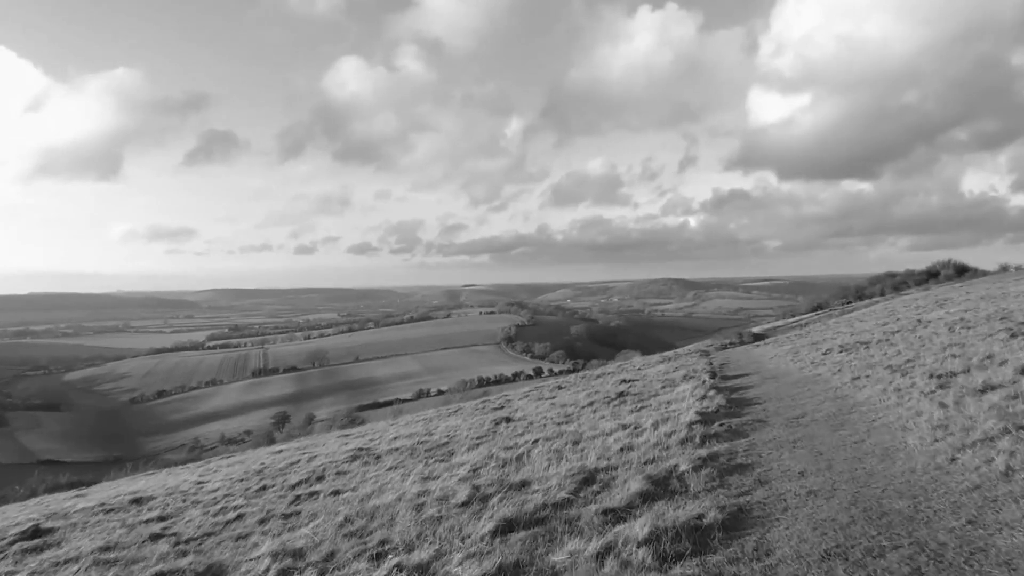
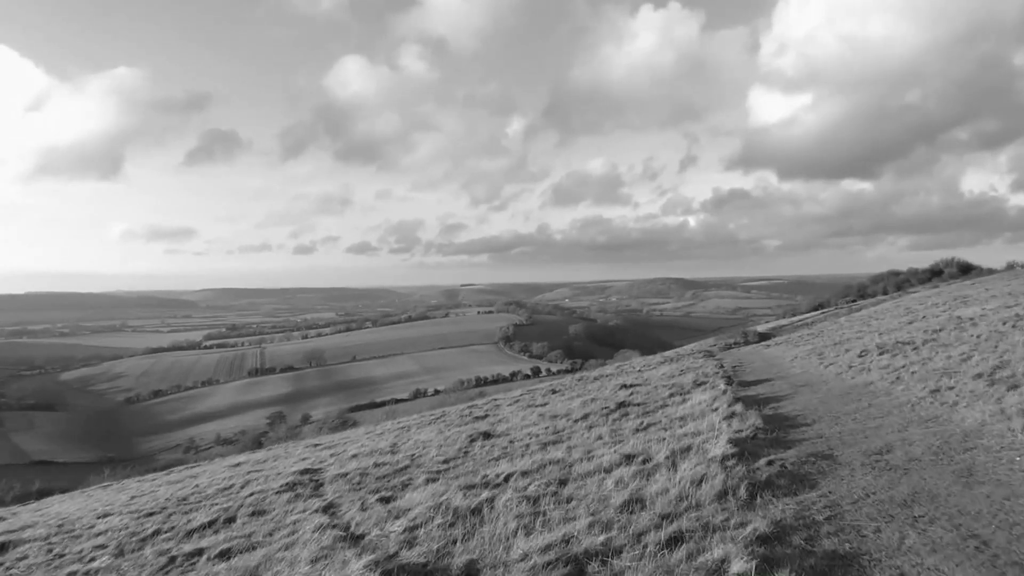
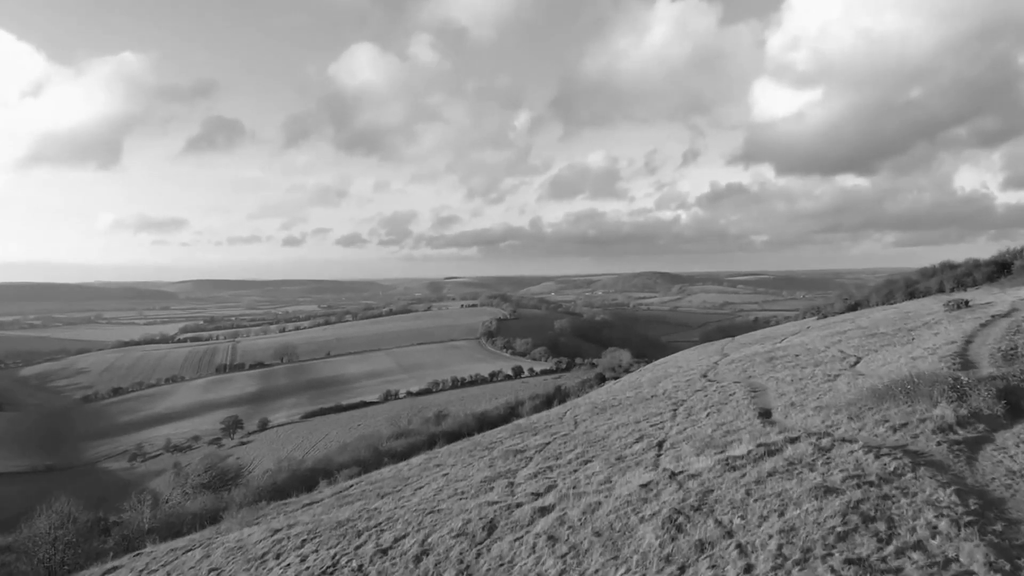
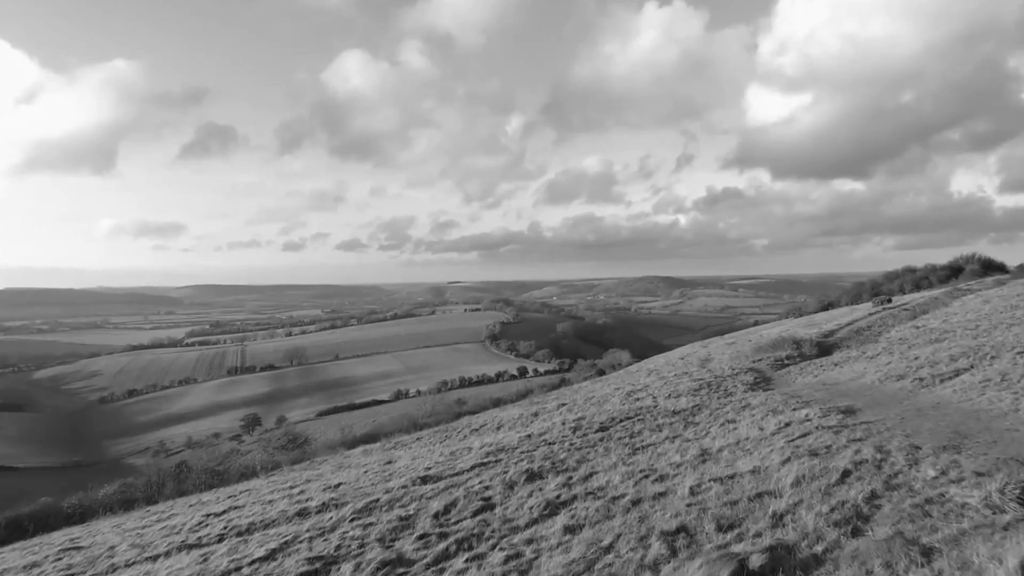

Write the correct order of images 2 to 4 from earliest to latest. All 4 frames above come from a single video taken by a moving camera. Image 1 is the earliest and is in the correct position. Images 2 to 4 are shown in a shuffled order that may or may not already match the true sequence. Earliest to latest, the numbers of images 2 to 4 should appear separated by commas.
2, 4, 3
